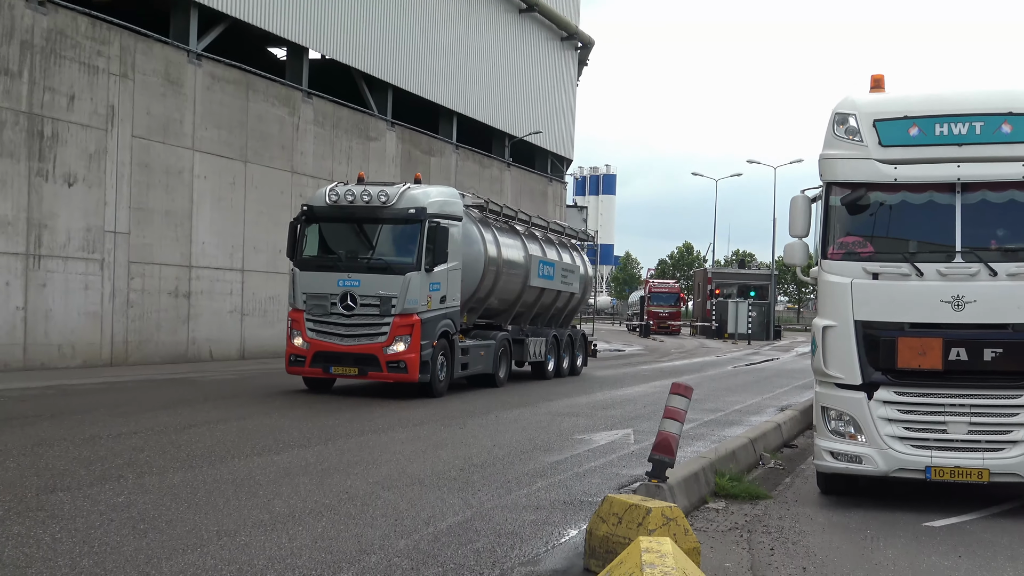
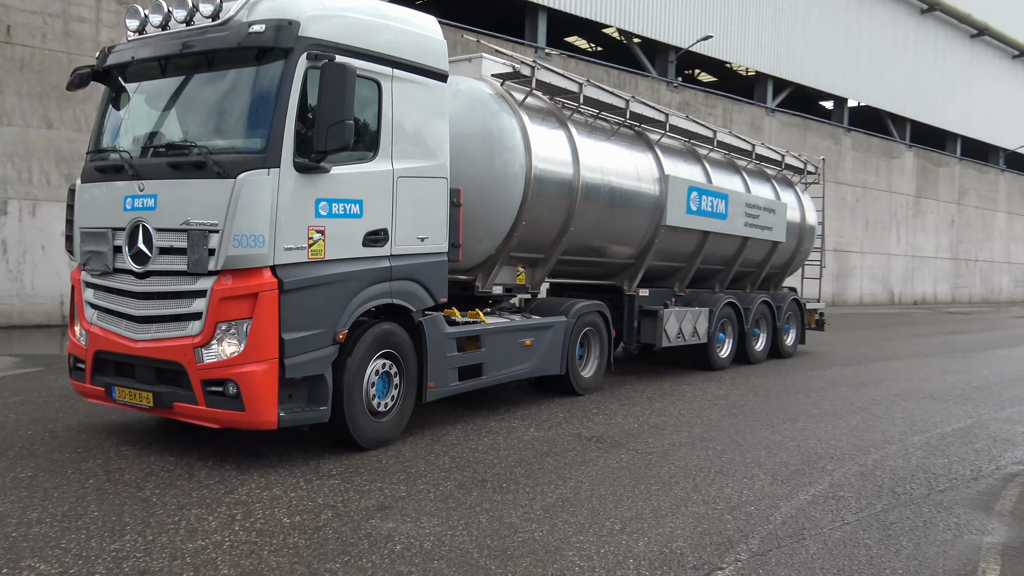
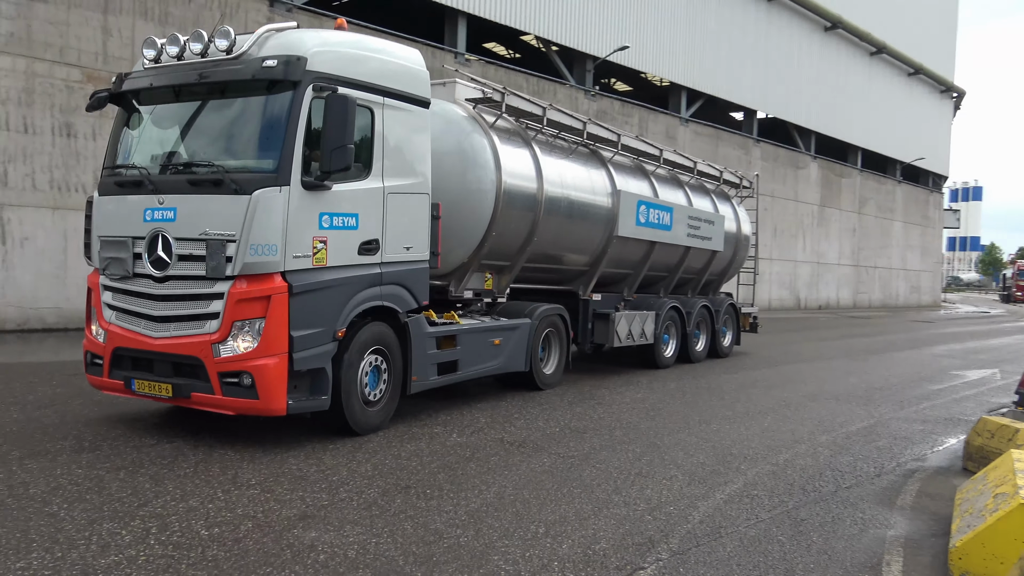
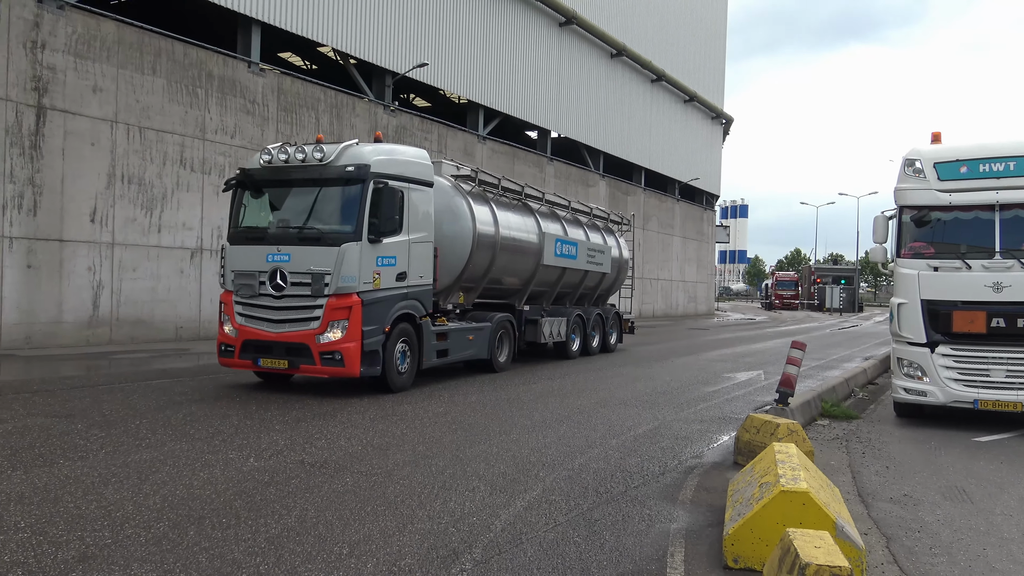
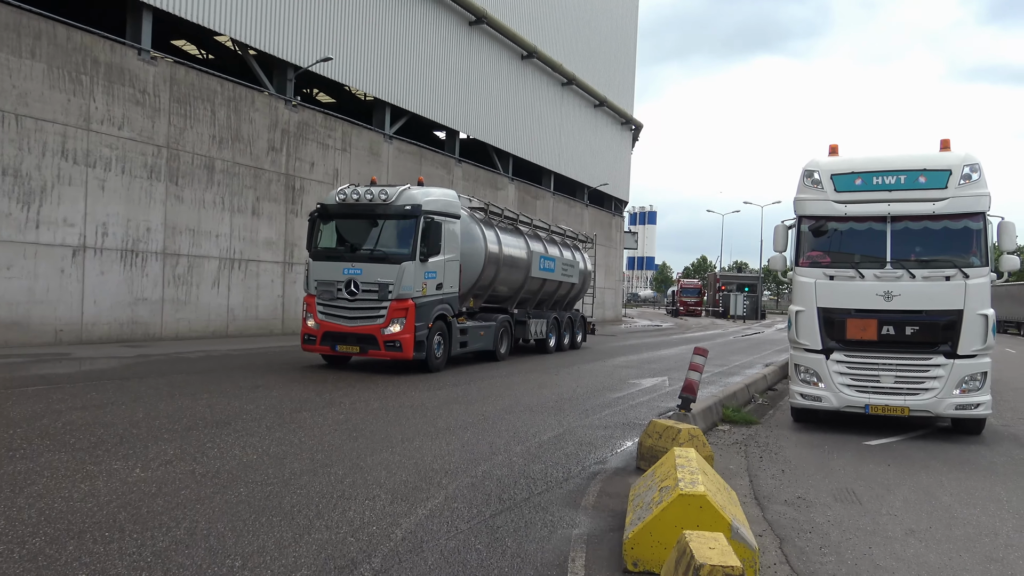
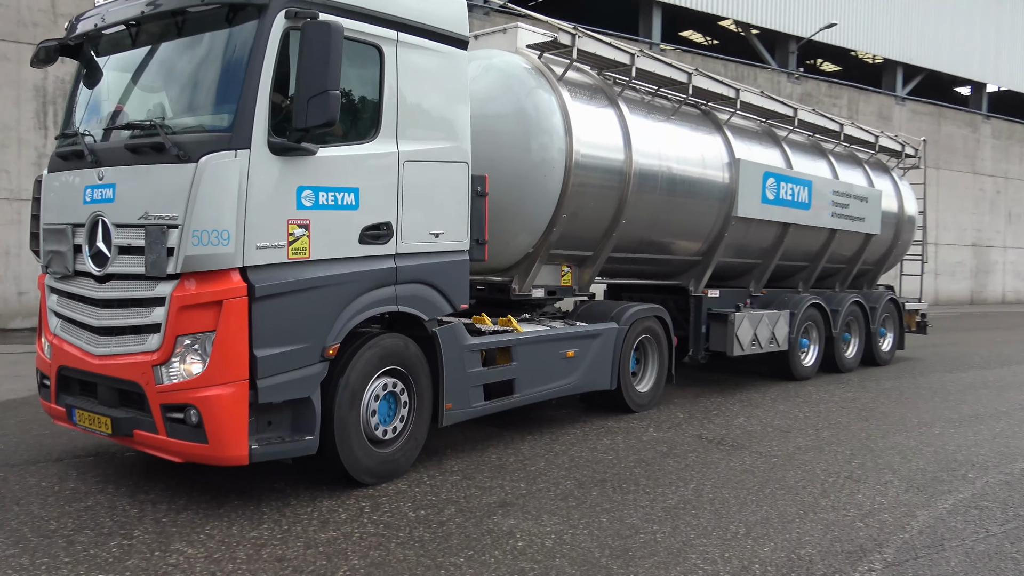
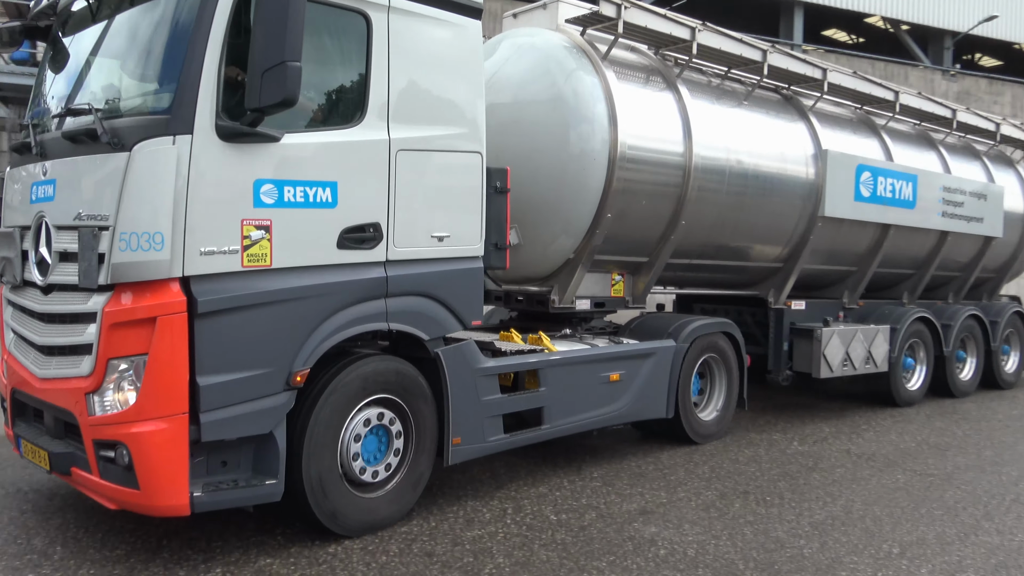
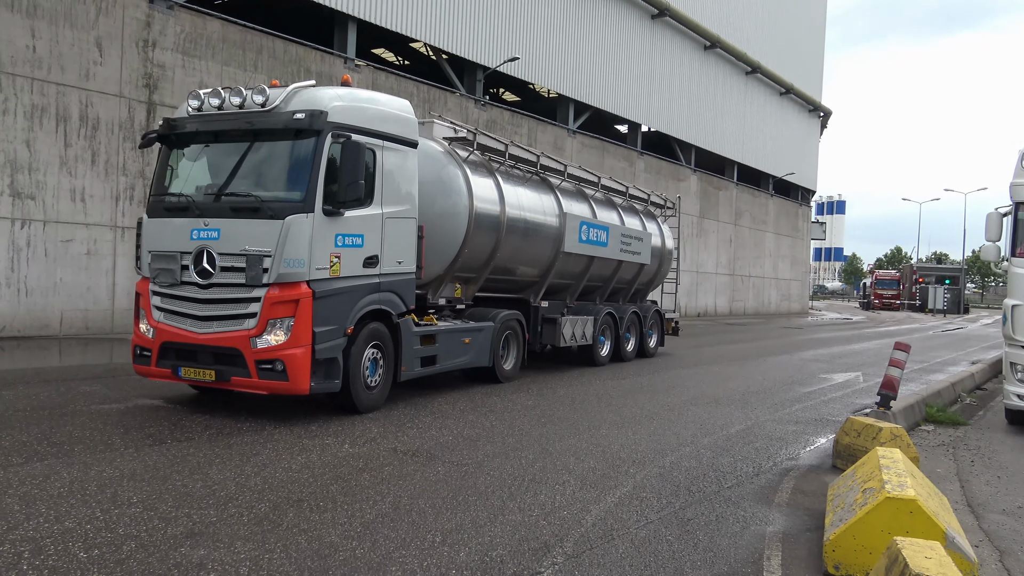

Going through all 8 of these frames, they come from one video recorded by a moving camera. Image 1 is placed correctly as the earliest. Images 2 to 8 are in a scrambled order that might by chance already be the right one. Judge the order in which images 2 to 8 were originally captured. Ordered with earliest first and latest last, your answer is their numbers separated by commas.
5, 4, 8, 3, 2, 6, 7
